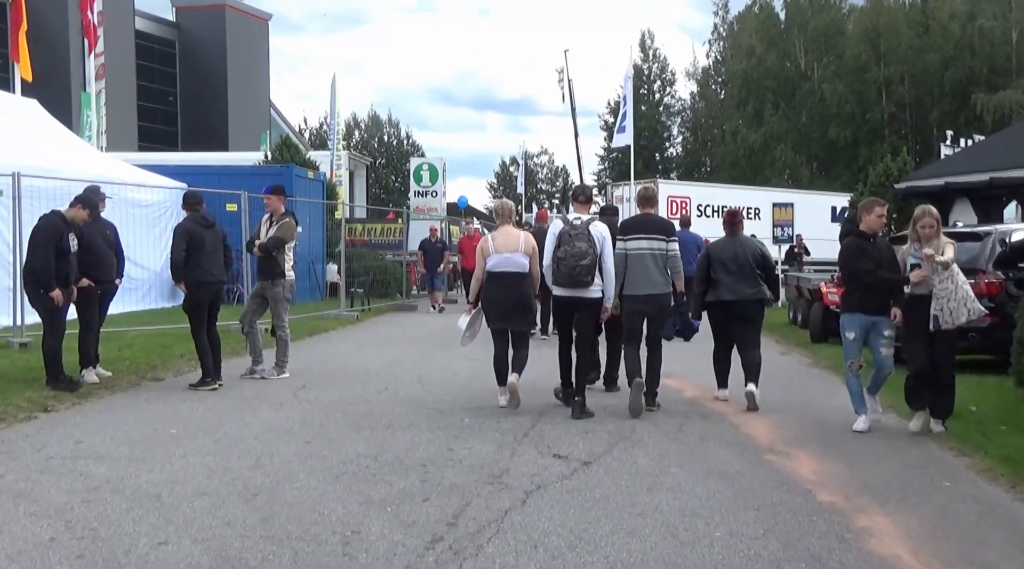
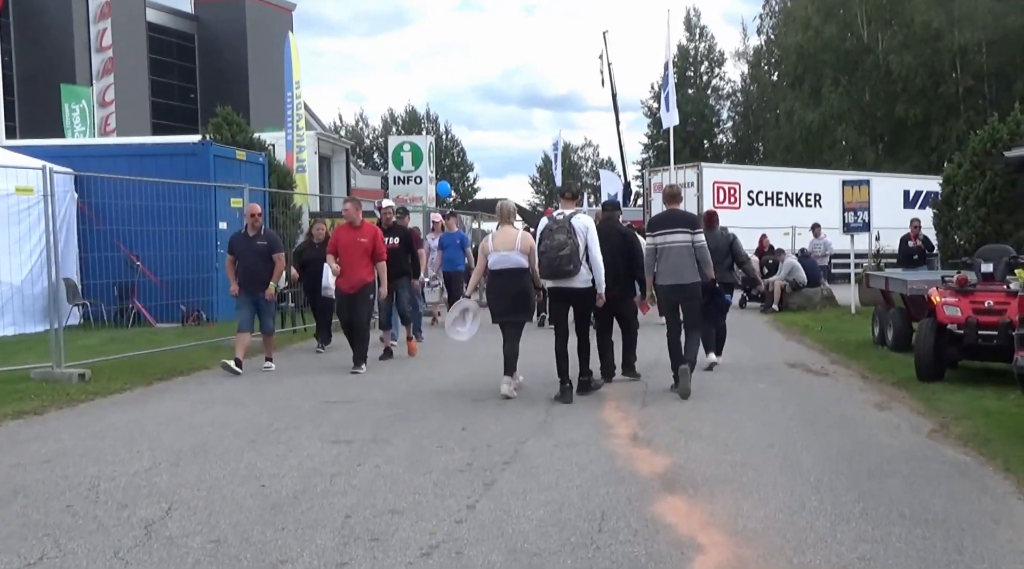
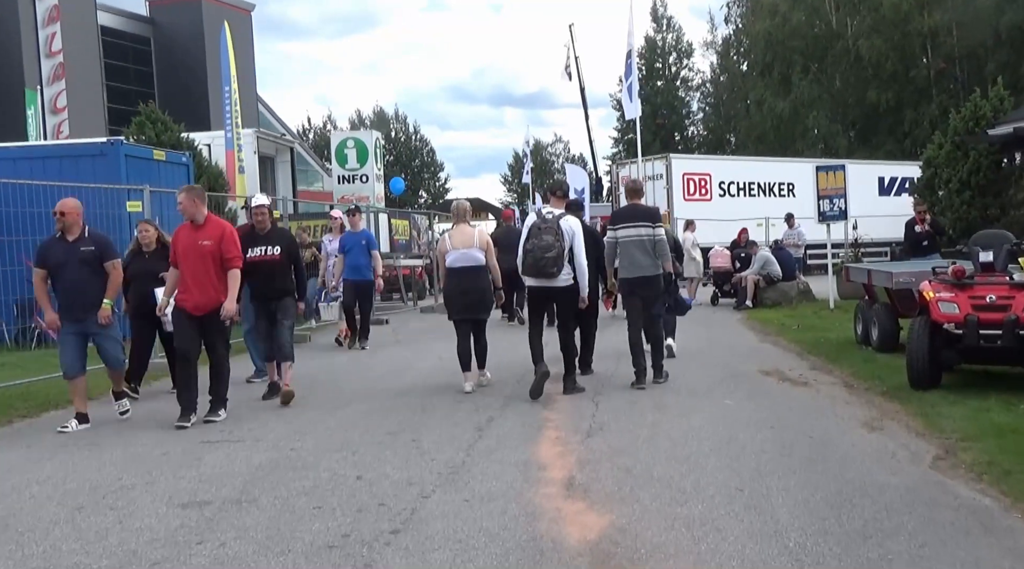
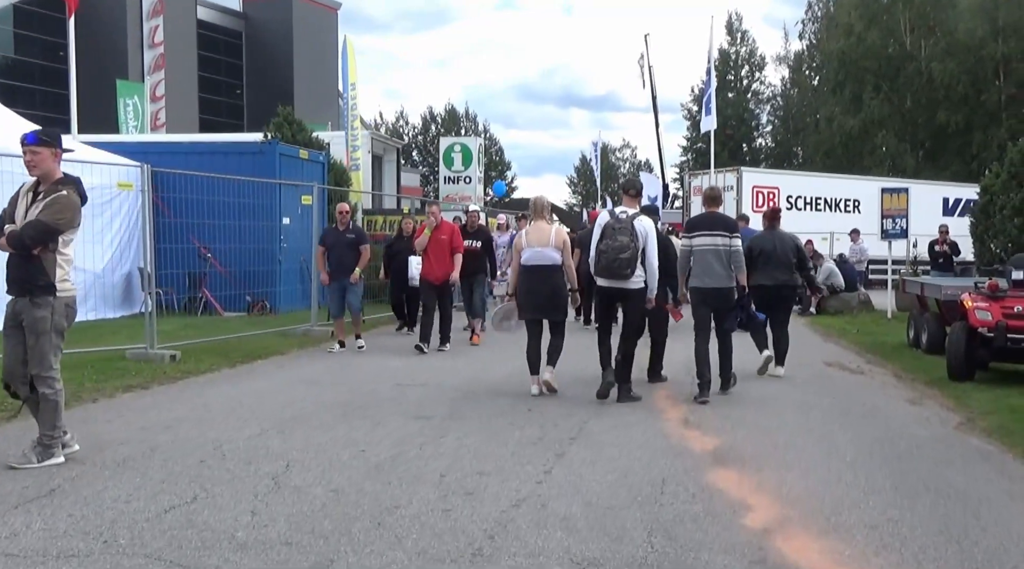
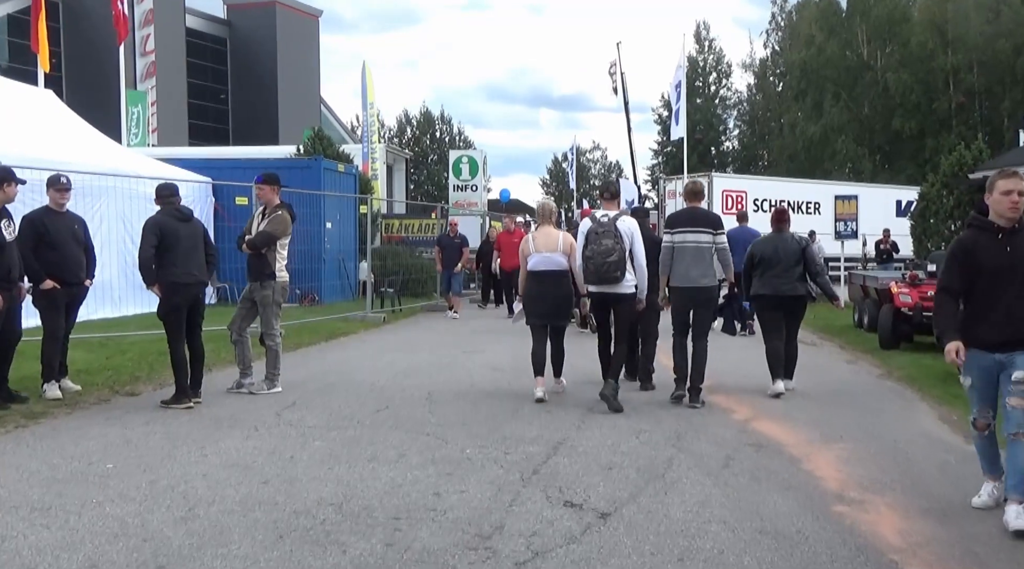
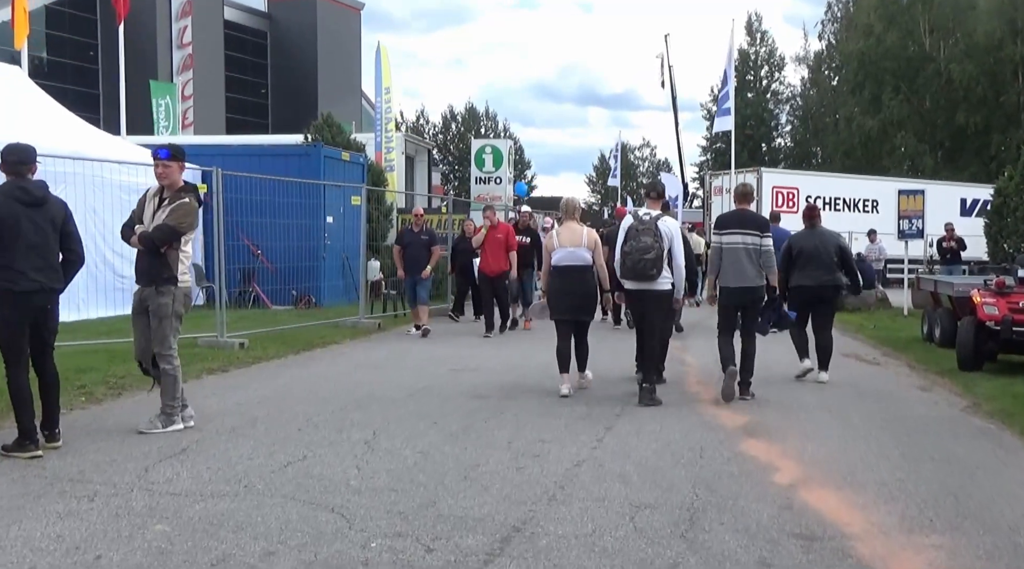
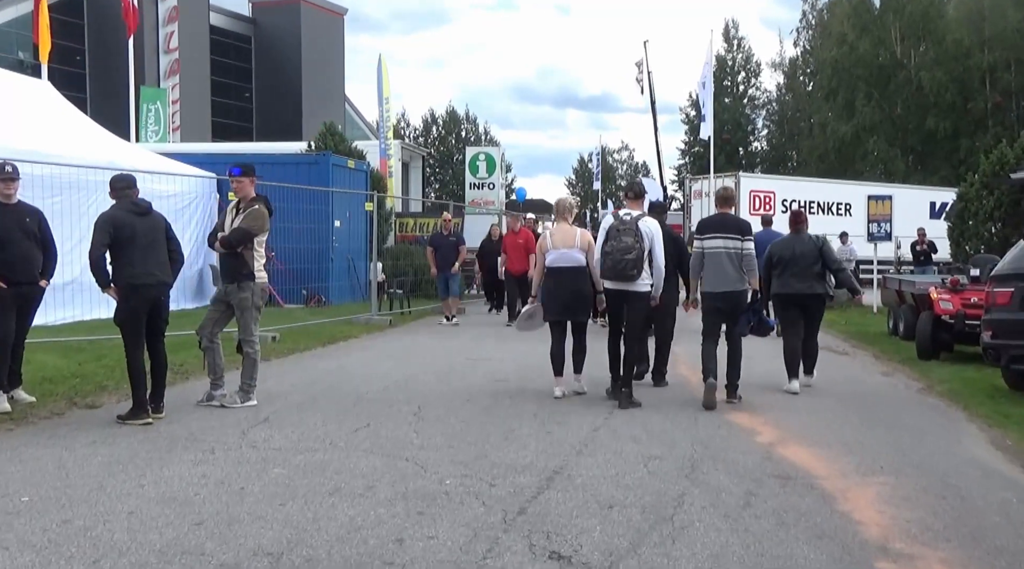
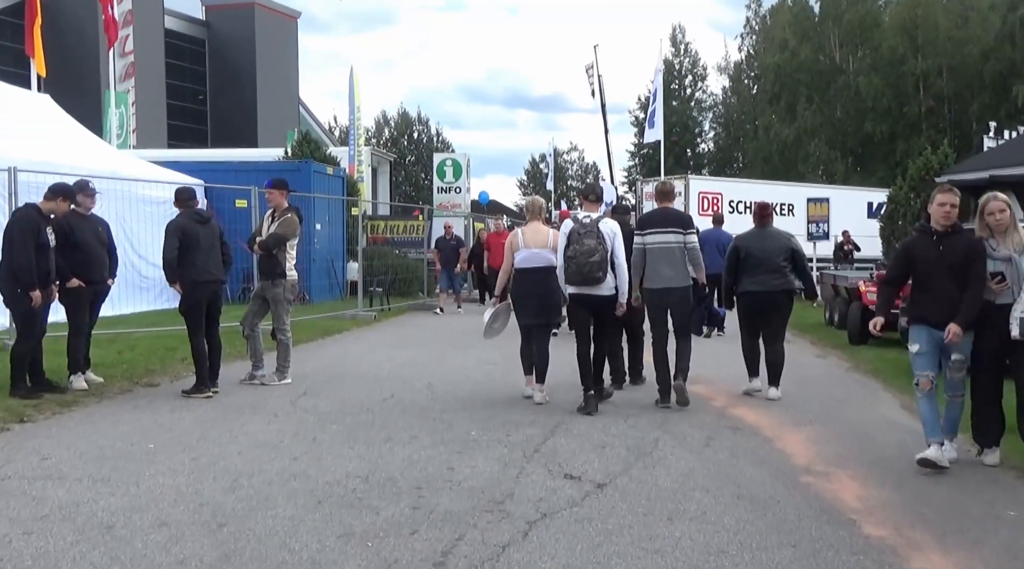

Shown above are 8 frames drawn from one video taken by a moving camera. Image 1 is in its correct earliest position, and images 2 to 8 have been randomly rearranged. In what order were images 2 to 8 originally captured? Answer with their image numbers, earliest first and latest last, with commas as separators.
8, 5, 7, 6, 4, 2, 3
